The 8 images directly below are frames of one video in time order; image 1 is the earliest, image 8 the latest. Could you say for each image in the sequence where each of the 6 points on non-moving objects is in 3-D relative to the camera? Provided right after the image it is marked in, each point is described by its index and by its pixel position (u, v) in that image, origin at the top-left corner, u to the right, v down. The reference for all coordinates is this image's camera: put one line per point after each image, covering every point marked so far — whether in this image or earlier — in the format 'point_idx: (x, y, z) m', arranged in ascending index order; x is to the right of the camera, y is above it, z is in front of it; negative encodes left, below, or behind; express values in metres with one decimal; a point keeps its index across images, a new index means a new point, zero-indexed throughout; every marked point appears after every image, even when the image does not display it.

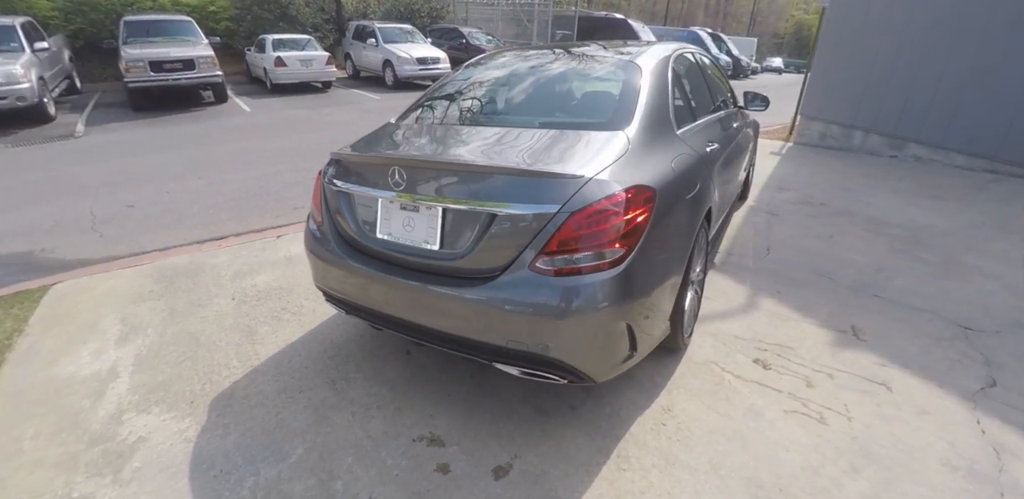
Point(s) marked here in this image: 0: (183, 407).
0: (-1.5, -0.7, +2.4) m
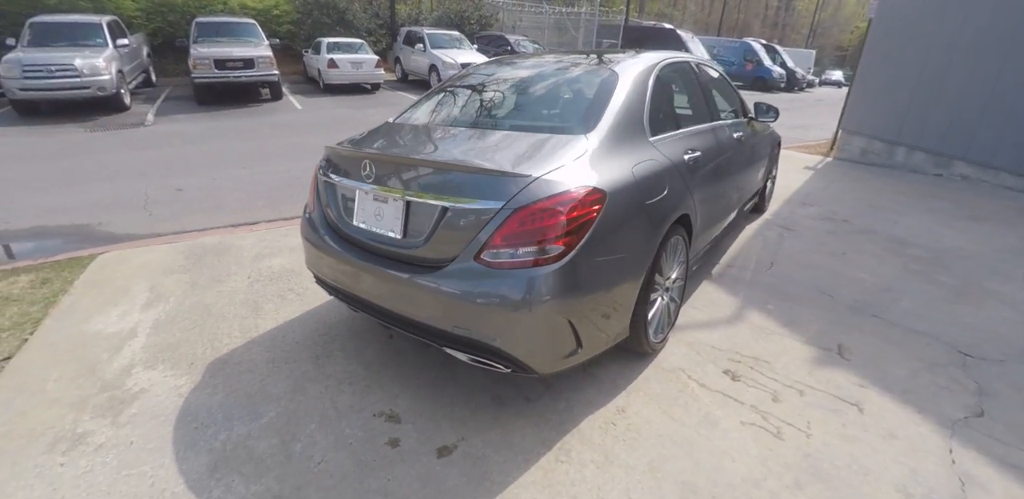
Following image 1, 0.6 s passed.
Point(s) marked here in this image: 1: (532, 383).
0: (-1.7, -0.6, +2.6) m
1: (+0.1, -0.7, +2.6) m
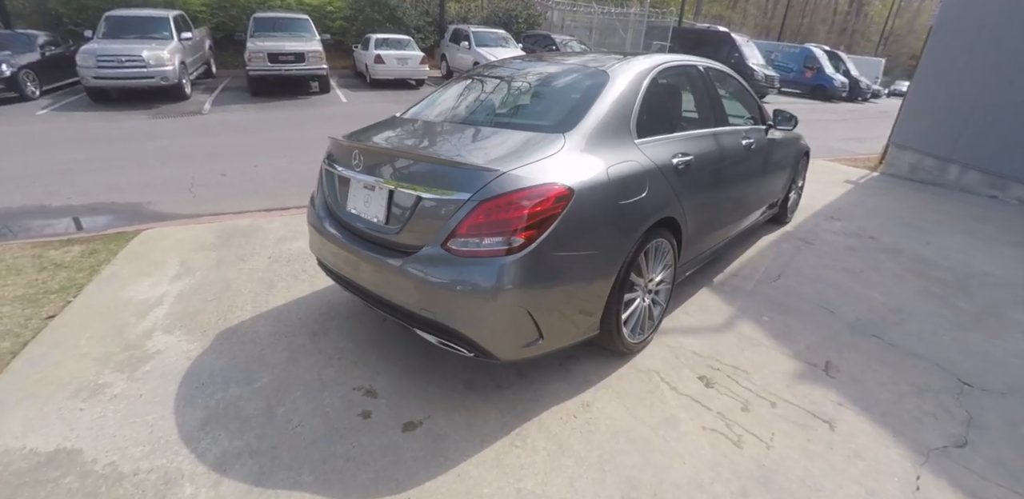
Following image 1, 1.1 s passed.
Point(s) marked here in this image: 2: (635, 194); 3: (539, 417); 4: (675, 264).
0: (-1.8, -0.5, +2.9) m
1: (0.0, -0.6, +2.7) m
2: (+0.6, +0.3, +2.4) m
3: (+0.1, -0.8, +2.4) m
4: (+0.9, -0.1, +3.0) m
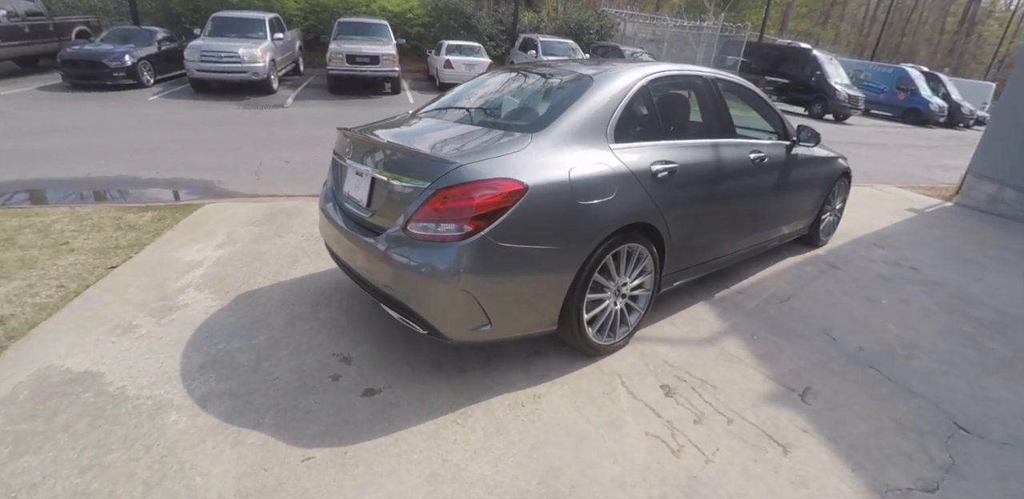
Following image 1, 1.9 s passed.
0: (-1.9, -0.3, +3.4) m
1: (-0.2, -0.6, +2.9) m
2: (+0.4, +0.3, +2.5) m
3: (-0.1, -0.8, +2.5) m
4: (+0.8, -0.1, +3.0) m
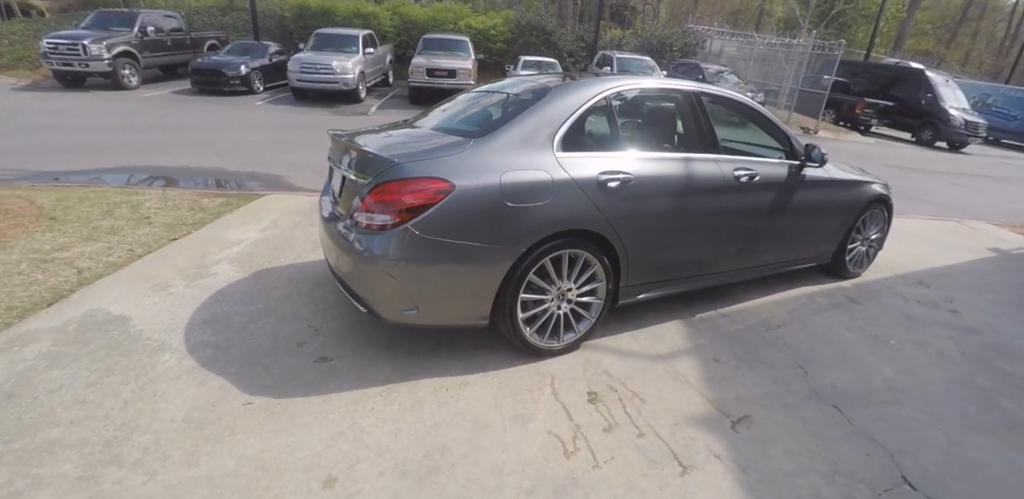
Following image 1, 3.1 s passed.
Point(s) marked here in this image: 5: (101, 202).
0: (-2.0, -0.1, +4.0) m
1: (-0.5, -0.6, +3.1) m
2: (+0.1, +0.2, +2.7) m
3: (-0.5, -0.7, +2.8) m
4: (+0.6, -0.2, +3.1) m
5: (-3.7, +0.4, +4.7) m
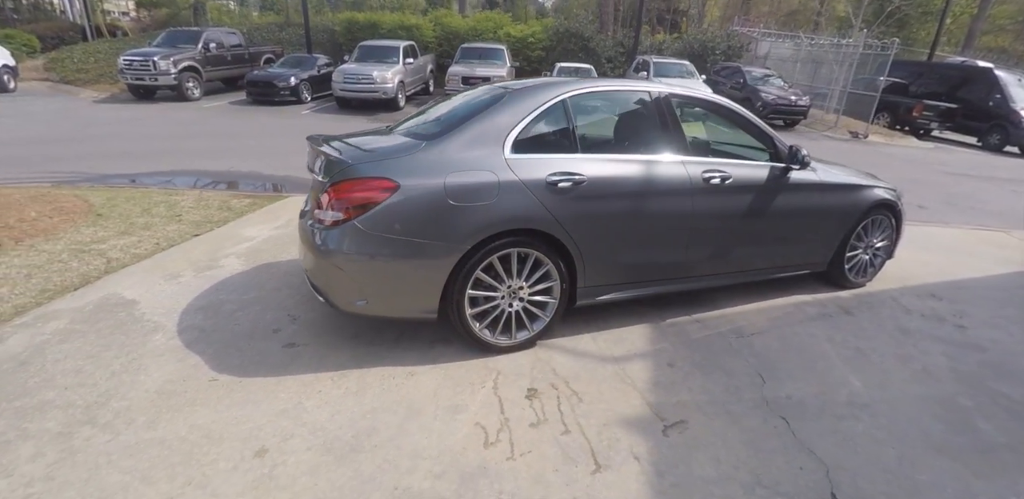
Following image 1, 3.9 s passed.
0: (-2.2, -0.1, +4.3) m
1: (-0.8, -0.6, +3.3) m
2: (-0.2, +0.3, +2.8) m
3: (-0.8, -0.7, +3.0) m
4: (+0.3, -0.2, +3.2) m
5: (-3.7, +0.5, +5.3) m
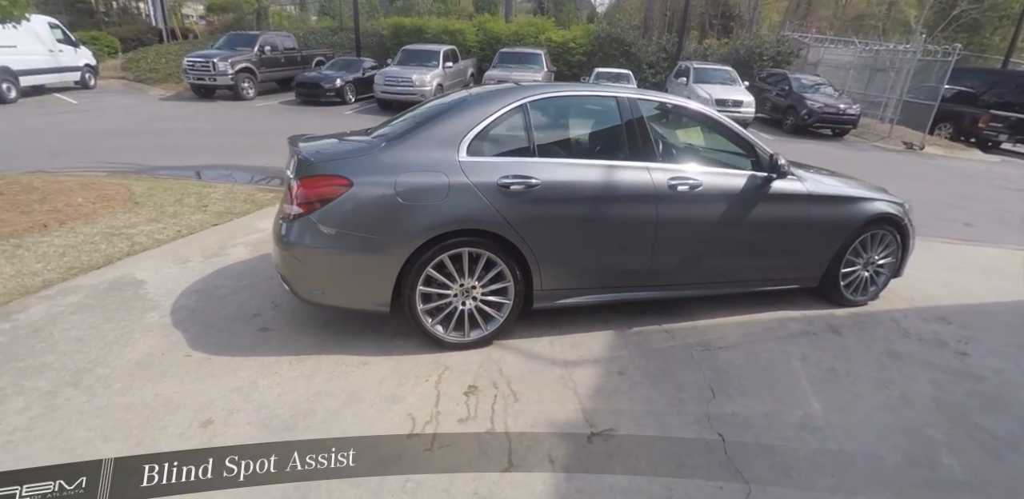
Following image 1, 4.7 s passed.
0: (-2.3, 0.0, +4.7) m
1: (-1.1, -0.5, +3.5) m
2: (-0.5, +0.3, +3.0) m
3: (-1.1, -0.7, +3.2) m
4: (0.0, -0.2, +3.2) m
5: (-3.7, +0.6, +5.8) m
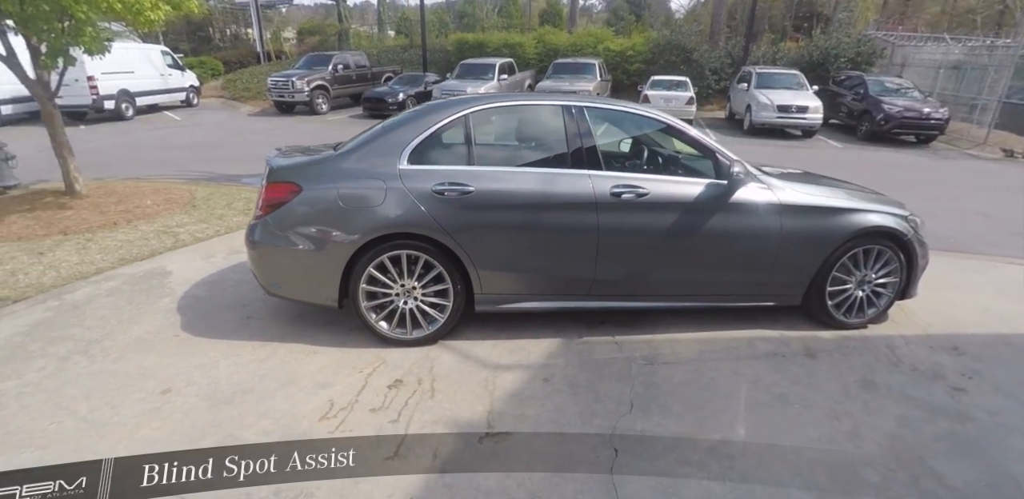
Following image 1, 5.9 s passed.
0: (-2.4, 0.0, +5.2) m
1: (-1.4, -0.5, +3.8) m
2: (-0.9, +0.3, +3.2) m
3: (-1.5, -0.6, +3.5) m
4: (-0.4, -0.2, +3.4) m
5: (-3.5, +0.7, +6.6) m
